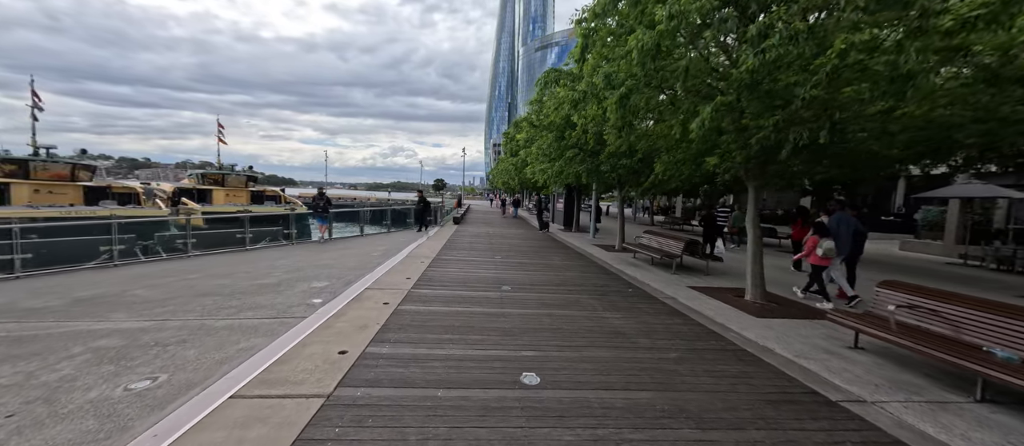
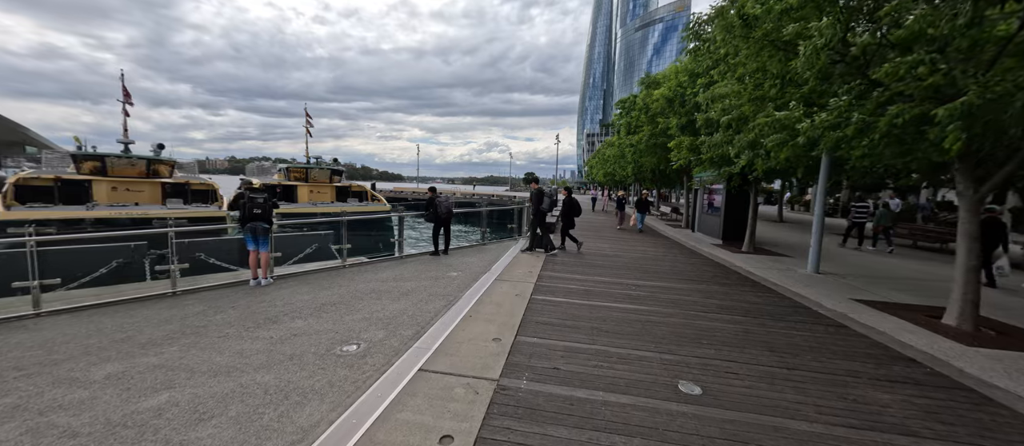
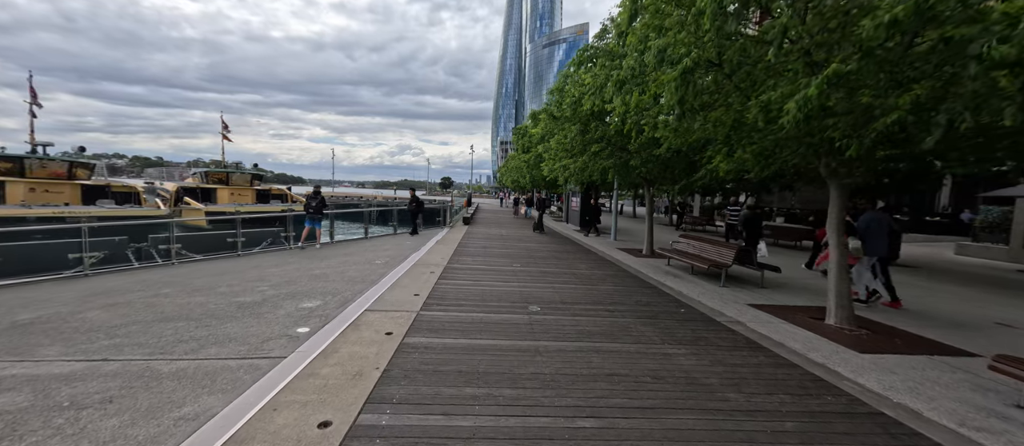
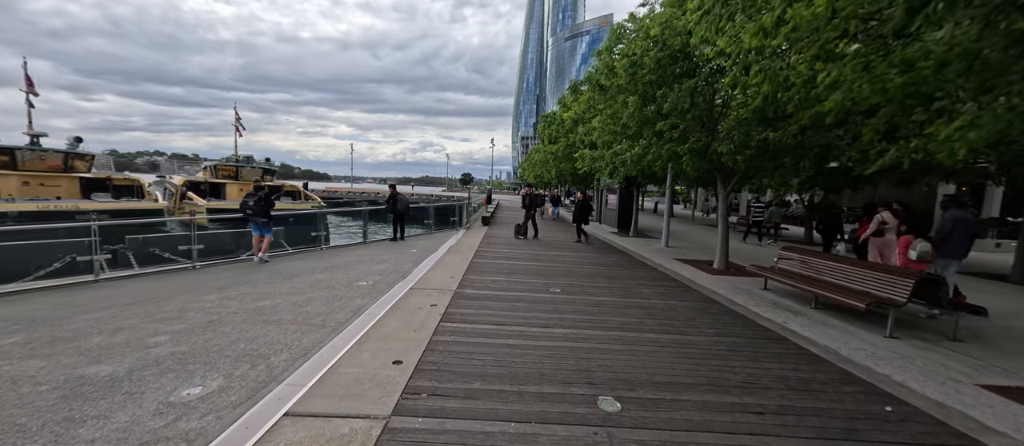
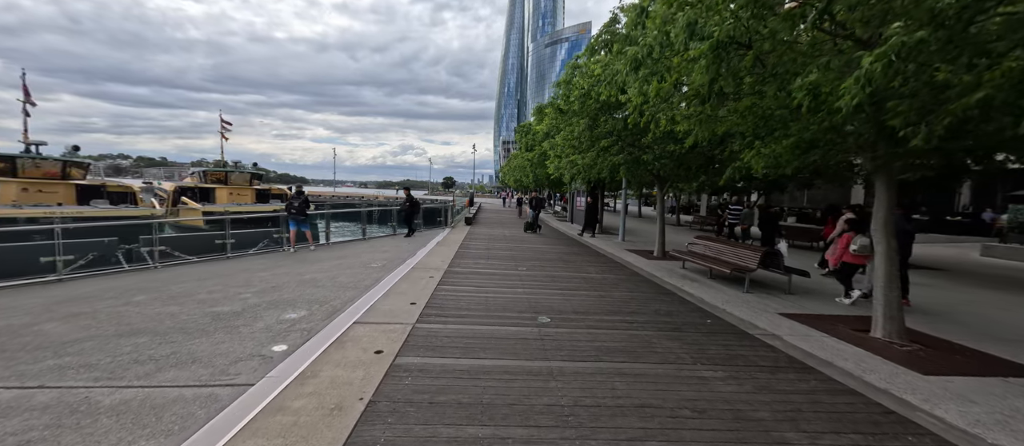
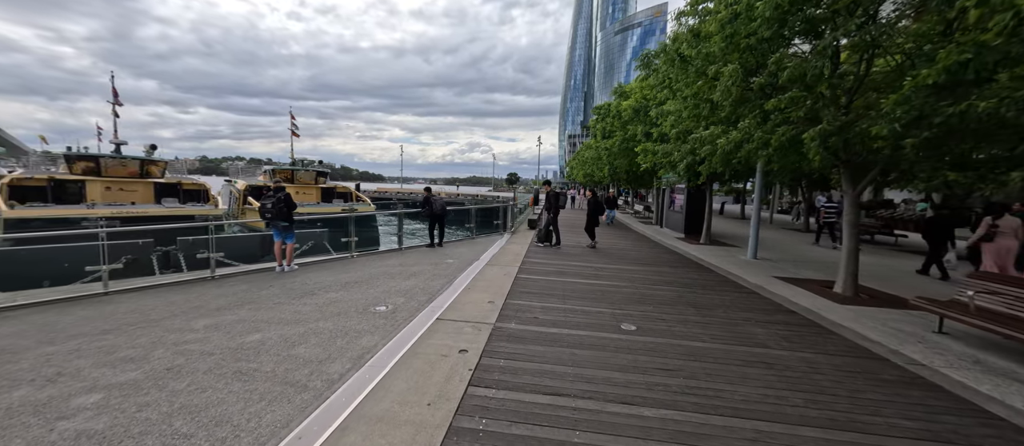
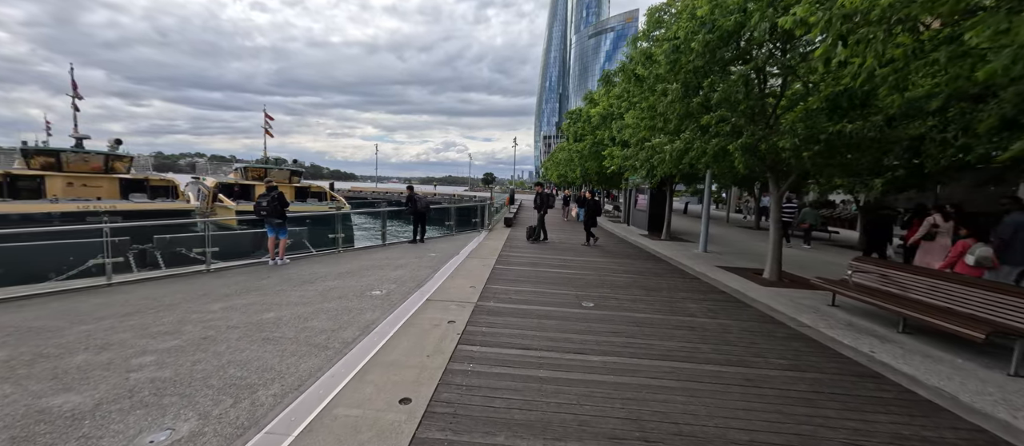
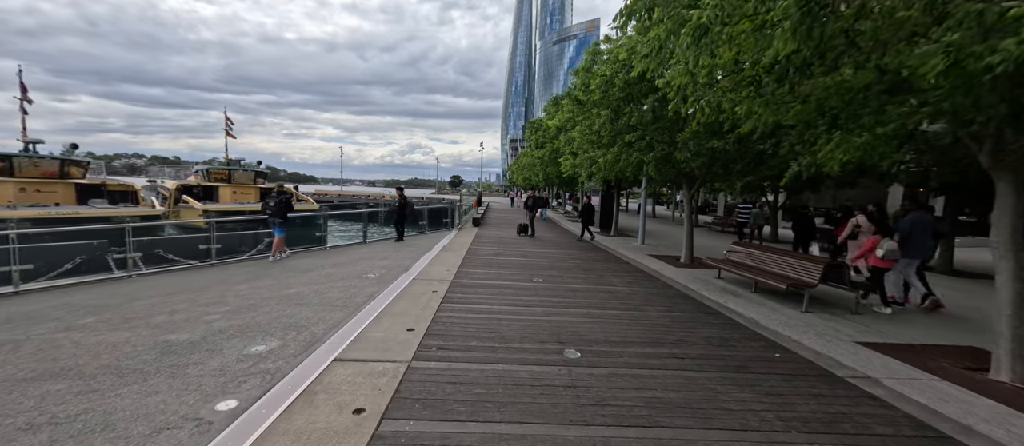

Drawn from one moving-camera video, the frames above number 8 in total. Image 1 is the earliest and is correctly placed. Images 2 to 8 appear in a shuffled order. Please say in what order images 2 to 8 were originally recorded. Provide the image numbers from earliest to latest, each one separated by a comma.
3, 5, 8, 4, 7, 6, 2
